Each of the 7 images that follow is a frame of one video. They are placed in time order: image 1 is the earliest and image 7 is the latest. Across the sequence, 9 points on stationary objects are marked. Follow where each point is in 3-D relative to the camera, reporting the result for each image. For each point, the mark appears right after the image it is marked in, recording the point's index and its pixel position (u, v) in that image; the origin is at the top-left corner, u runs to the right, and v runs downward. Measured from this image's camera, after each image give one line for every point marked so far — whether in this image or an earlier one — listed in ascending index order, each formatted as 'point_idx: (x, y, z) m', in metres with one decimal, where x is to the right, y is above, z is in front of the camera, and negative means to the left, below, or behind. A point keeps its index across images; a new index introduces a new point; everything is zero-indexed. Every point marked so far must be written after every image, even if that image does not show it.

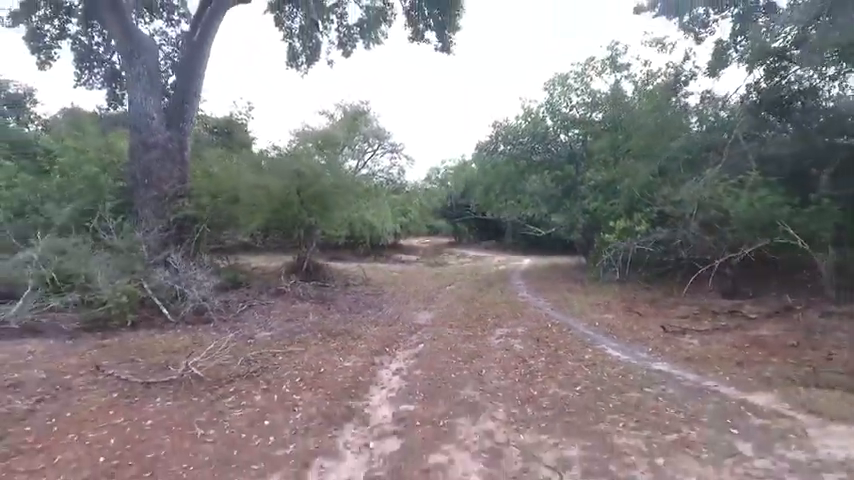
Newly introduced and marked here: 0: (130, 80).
0: (-8.3, +4.4, +10.8) m
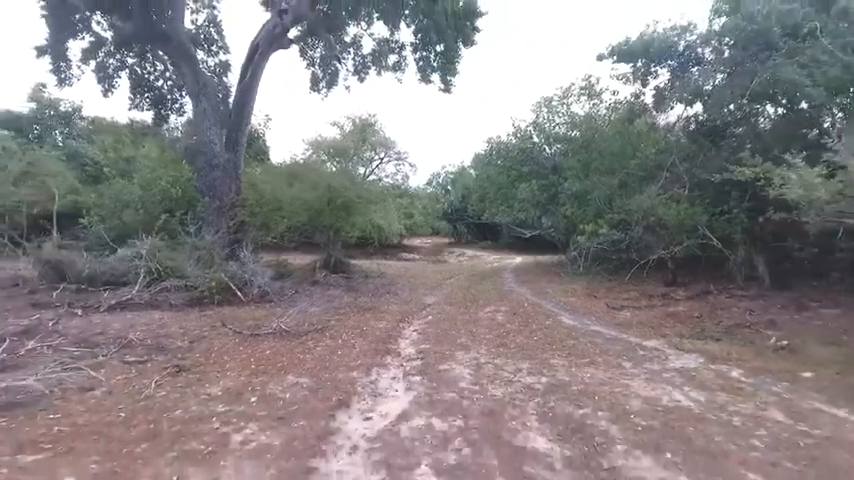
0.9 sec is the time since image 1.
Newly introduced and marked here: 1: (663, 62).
0: (-8.1, +4.4, +13.5) m
1: (+7.8, +5.8, +12.7) m
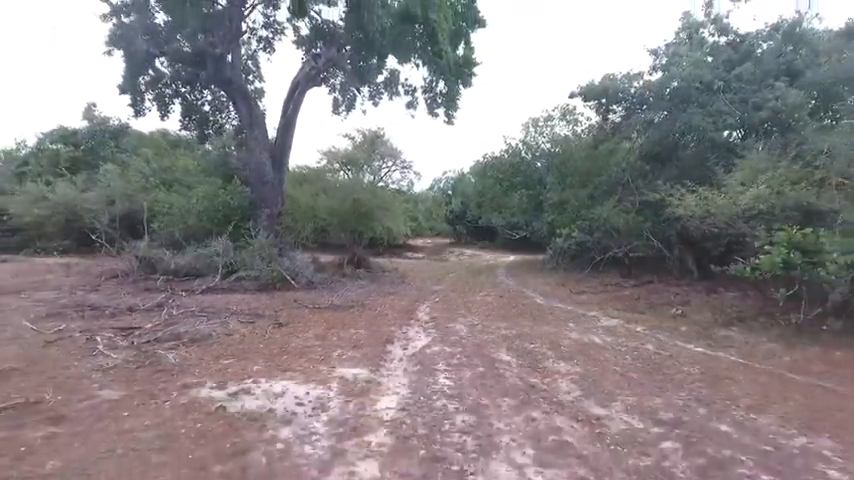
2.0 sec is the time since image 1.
0: (-7.8, +4.3, +16.9) m
1: (+8.1, +5.8, +16.1) m
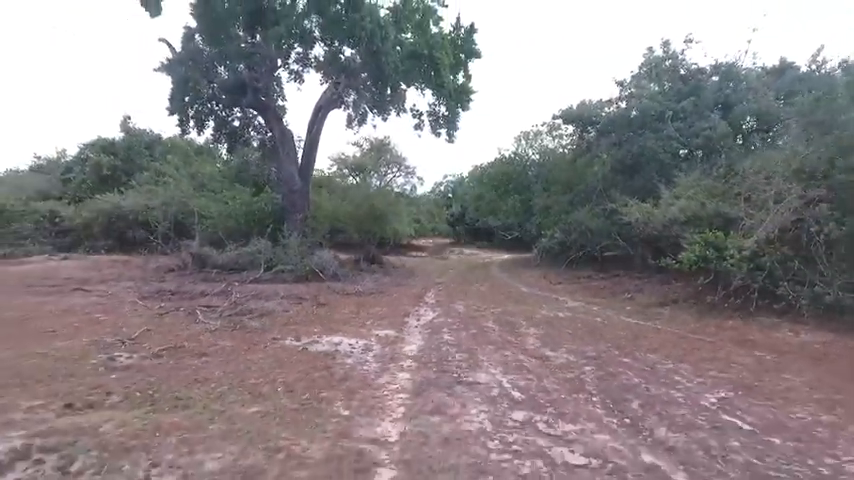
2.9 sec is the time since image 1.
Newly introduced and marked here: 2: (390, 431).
0: (-7.5, +4.3, +20.0) m
1: (+8.3, +5.7, +19.2) m
2: (-0.5, -2.7, +5.5) m
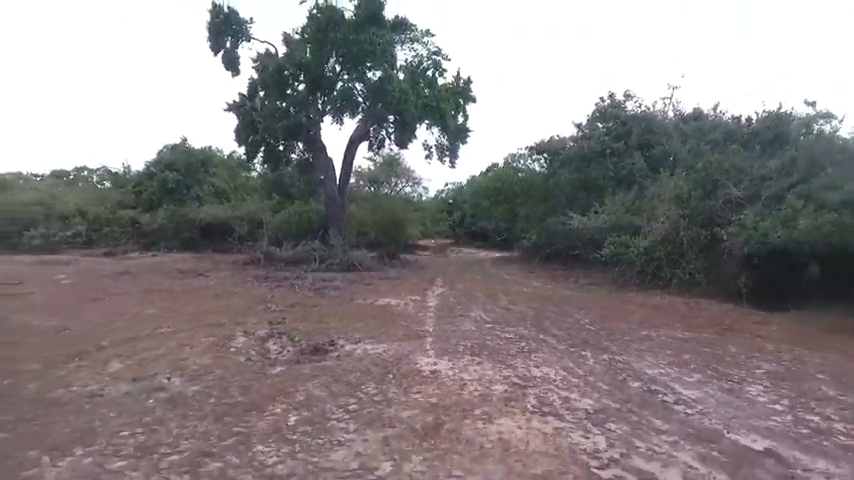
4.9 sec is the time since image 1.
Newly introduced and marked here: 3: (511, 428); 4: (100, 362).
0: (-7.0, +4.2, +26.5) m
1: (+8.8, +5.7, +25.7) m
2: (0.0, -2.8, +12.0) m
3: (+1.4, -3.1, +6.3) m
4: (-7.9, -2.9, +9.3) m
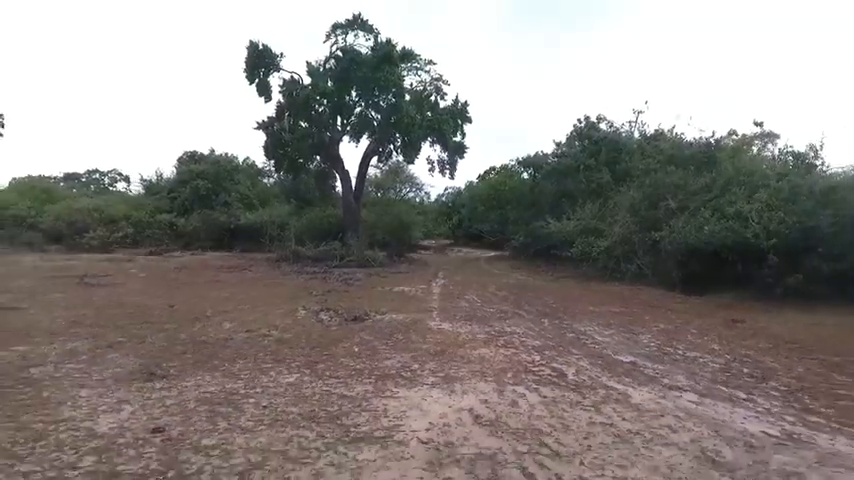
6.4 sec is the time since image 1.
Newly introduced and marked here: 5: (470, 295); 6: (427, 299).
0: (-6.7, +4.2, +31.0) m
1: (+9.1, +5.6, +30.2) m
2: (+0.3, -2.8, +16.5) m
3: (+1.7, -3.2, +10.8) m
4: (-7.6, -3.0, +13.7) m
5: (+2.1, -2.7, +18.9) m
6: (0.0, -2.7, +17.7) m
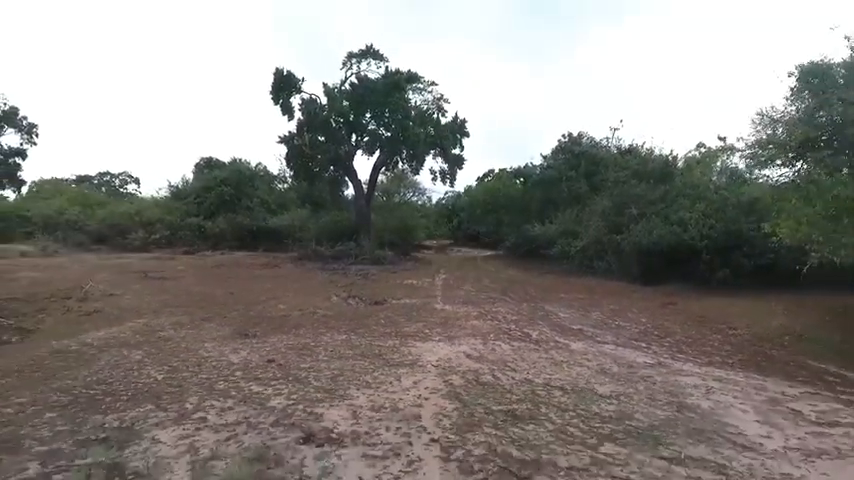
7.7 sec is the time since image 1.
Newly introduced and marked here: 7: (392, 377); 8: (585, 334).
0: (-6.5, +4.1, +35.2) m
1: (+9.4, +5.5, +34.5) m
2: (+0.6, -2.9, +20.7) m
3: (+2.0, -3.3, +15.0) m
4: (-7.4, -3.1, +18.0) m
5: (+2.4, -2.8, +23.1) m
6: (+0.3, -2.8, +22.0) m
7: (-0.9, -3.6, +9.9) m
8: (+5.7, -3.4, +13.7) m
